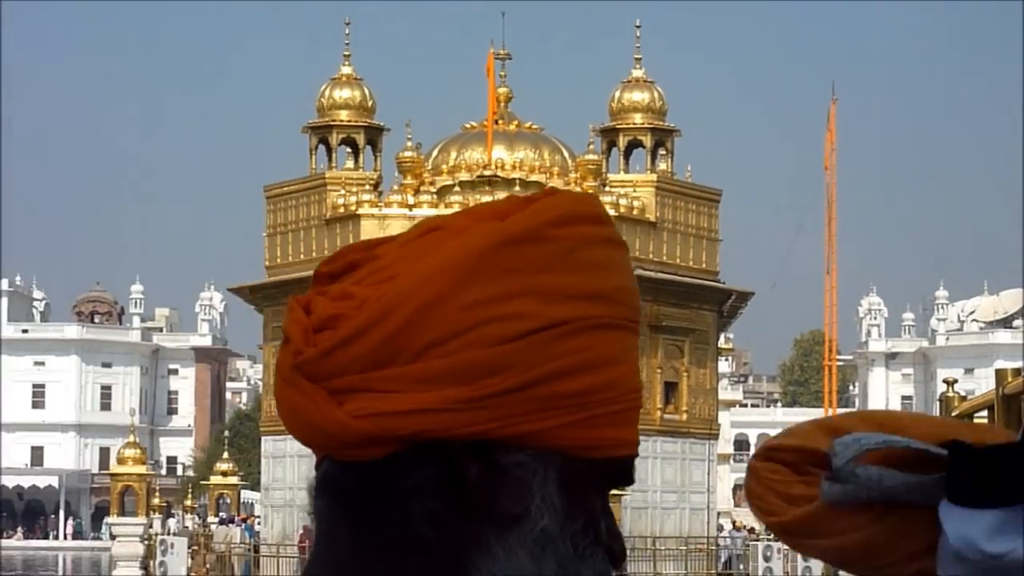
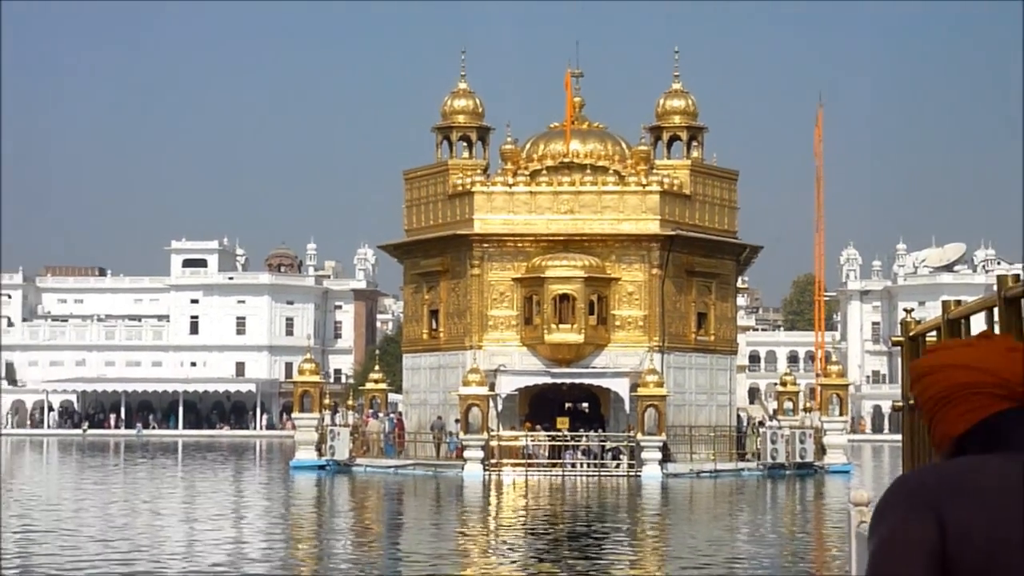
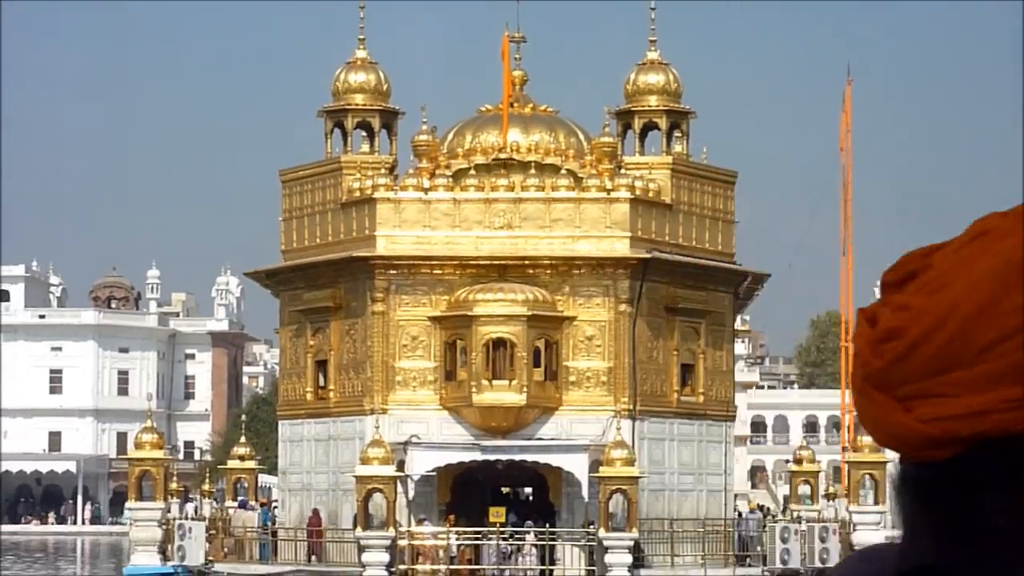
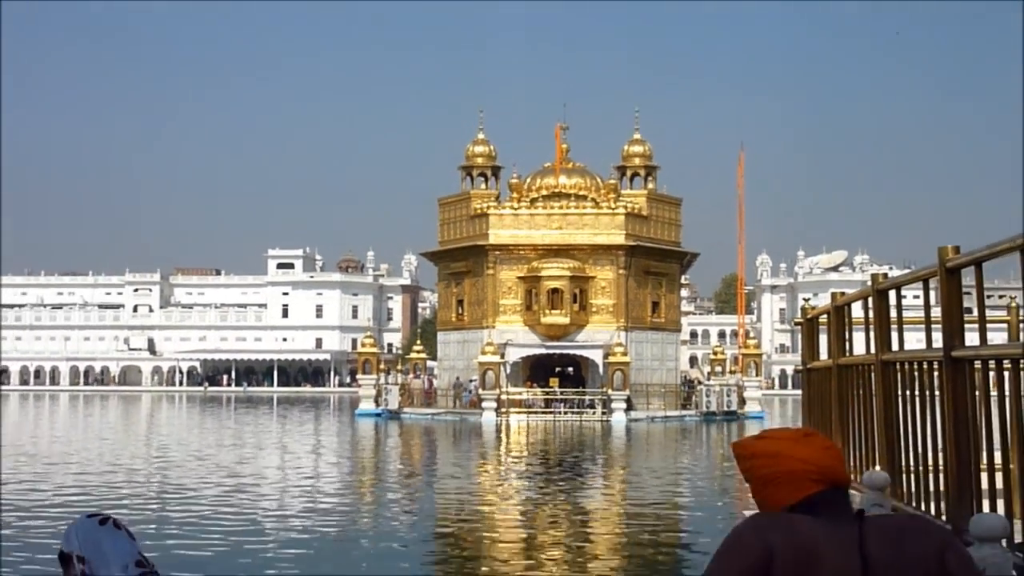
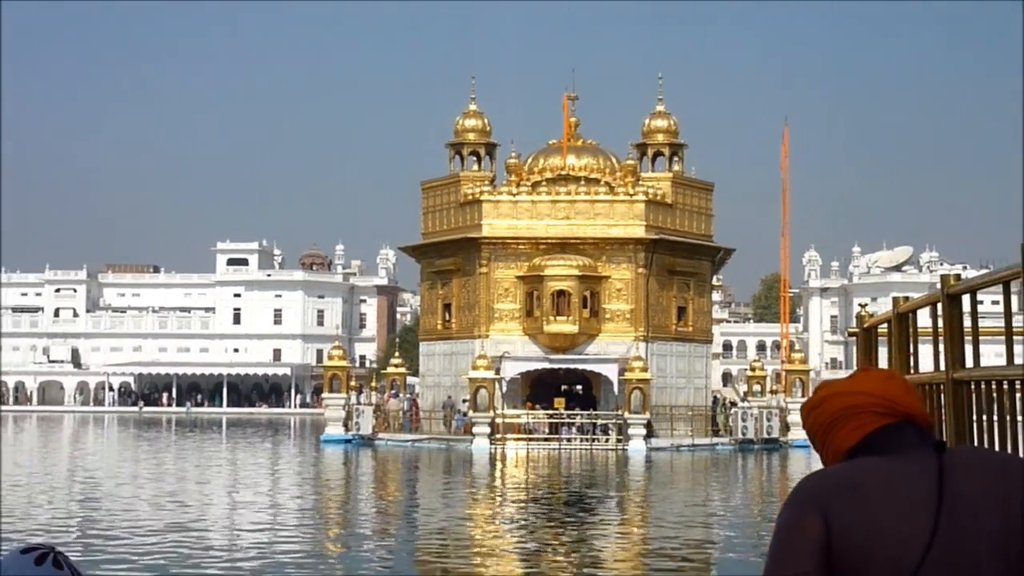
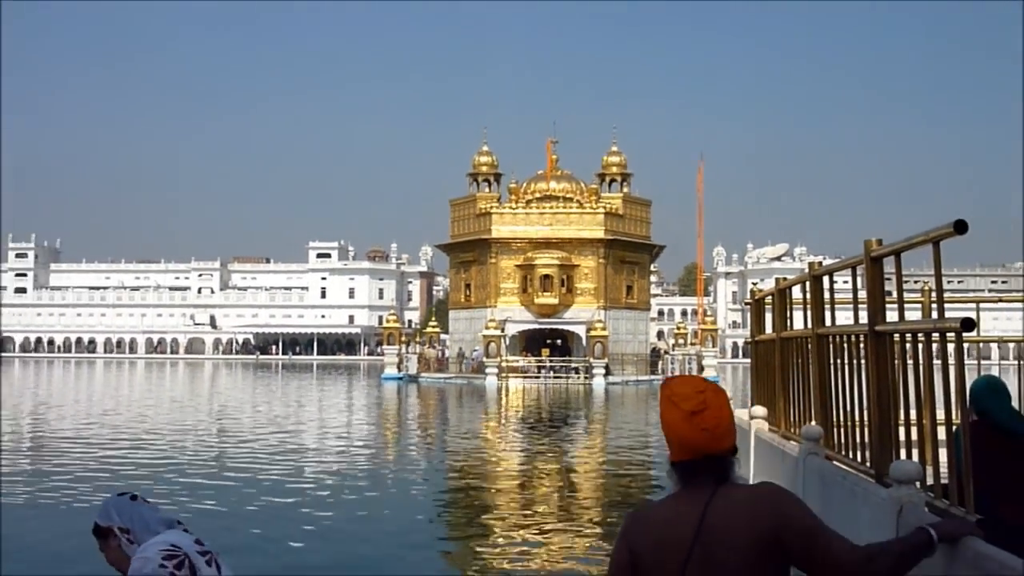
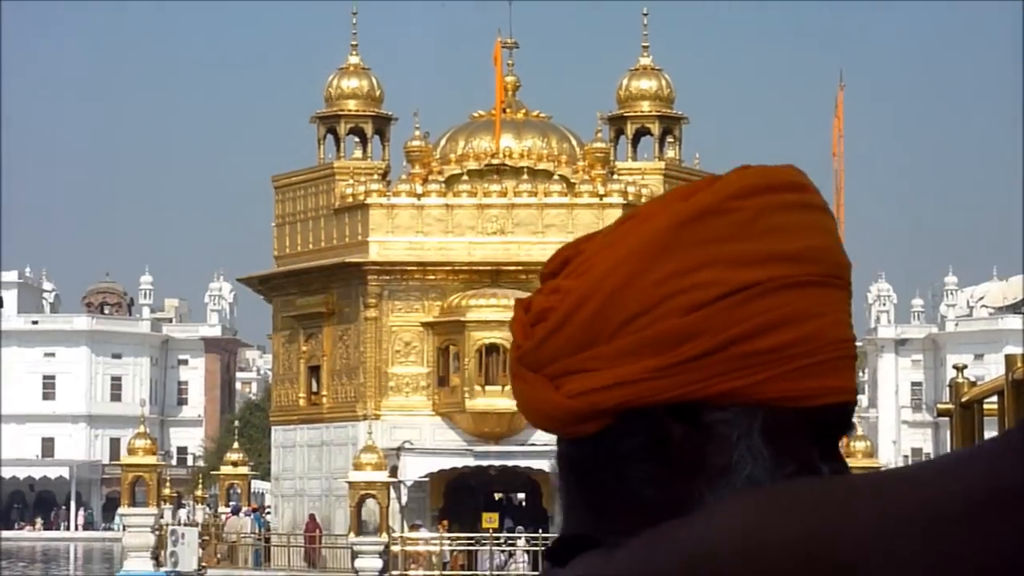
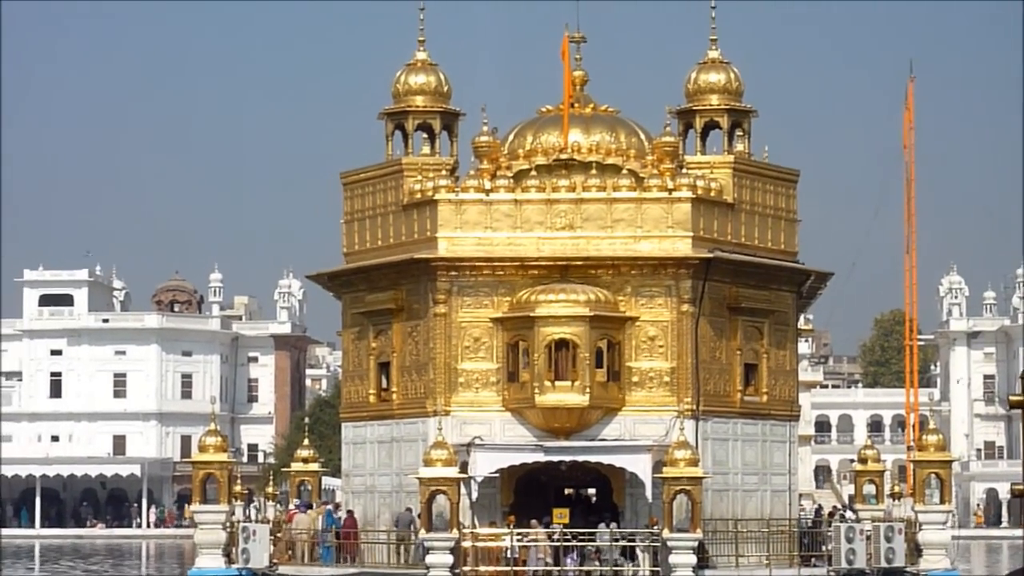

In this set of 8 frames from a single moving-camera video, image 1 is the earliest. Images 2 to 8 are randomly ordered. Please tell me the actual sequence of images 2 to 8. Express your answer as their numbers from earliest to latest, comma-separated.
7, 3, 8, 2, 5, 4, 6
